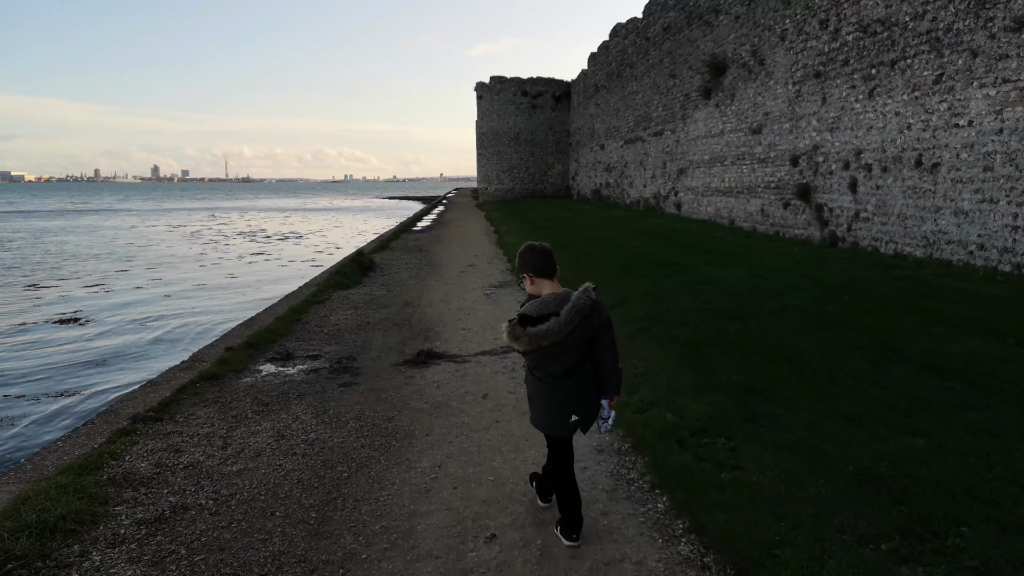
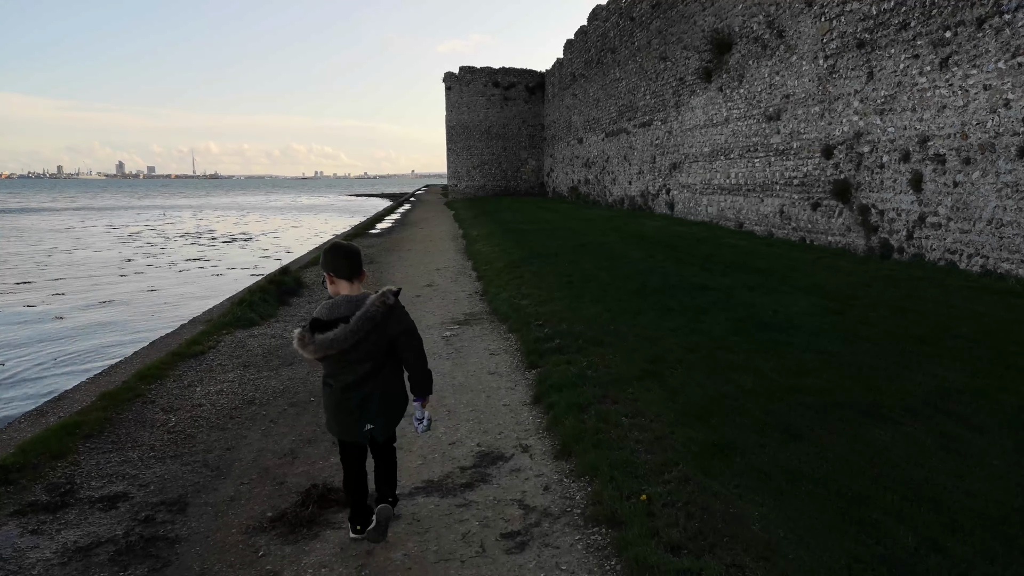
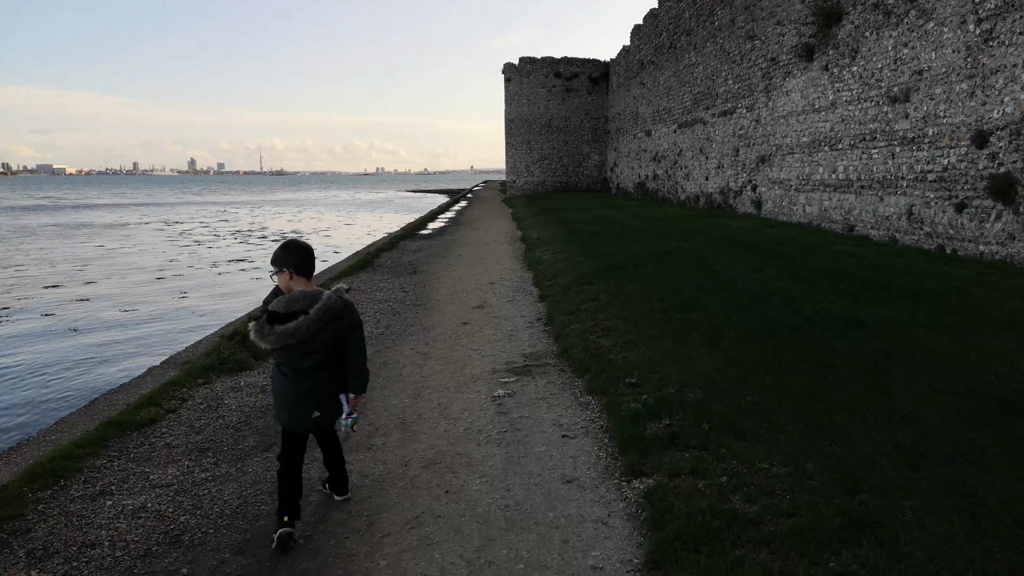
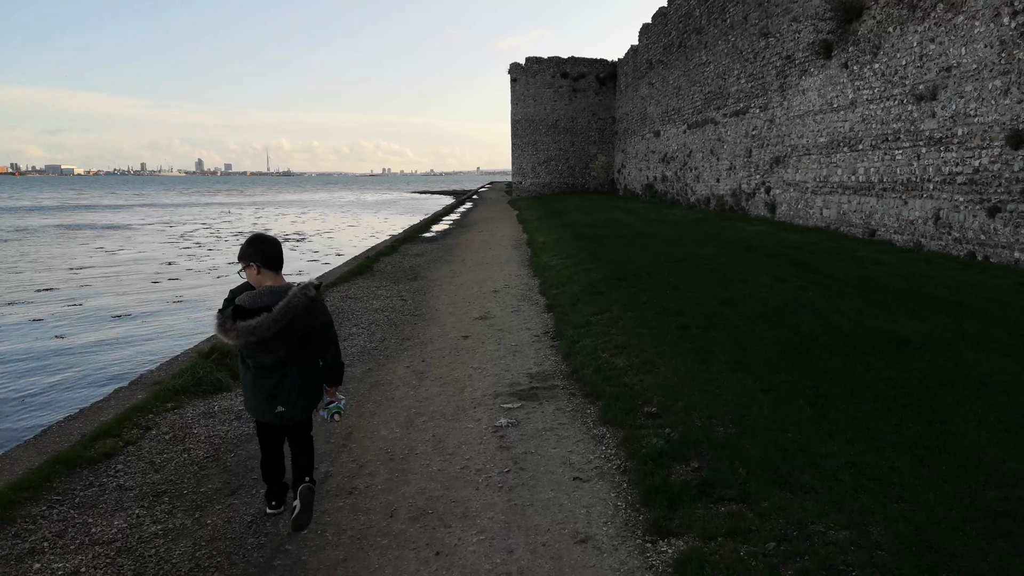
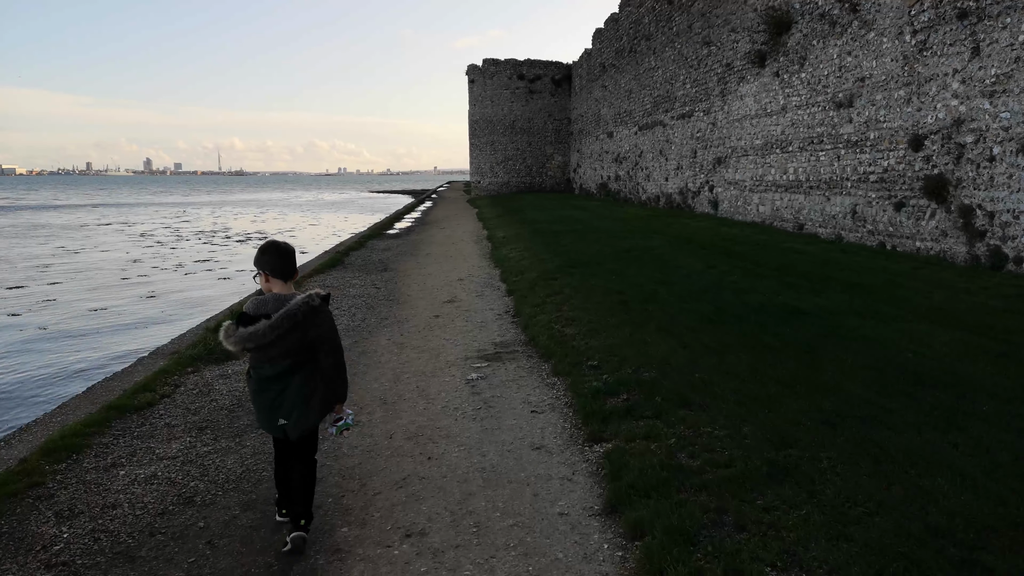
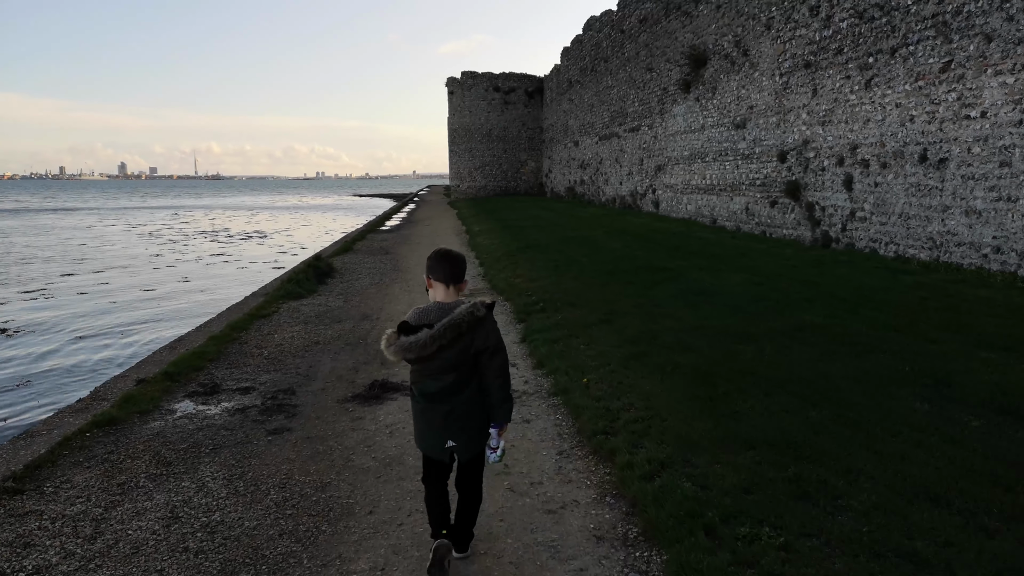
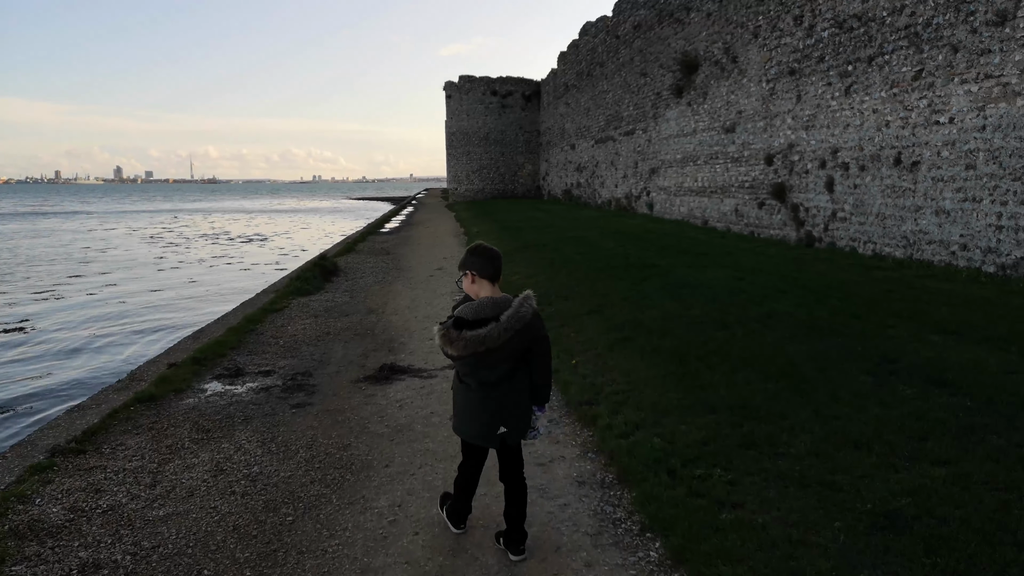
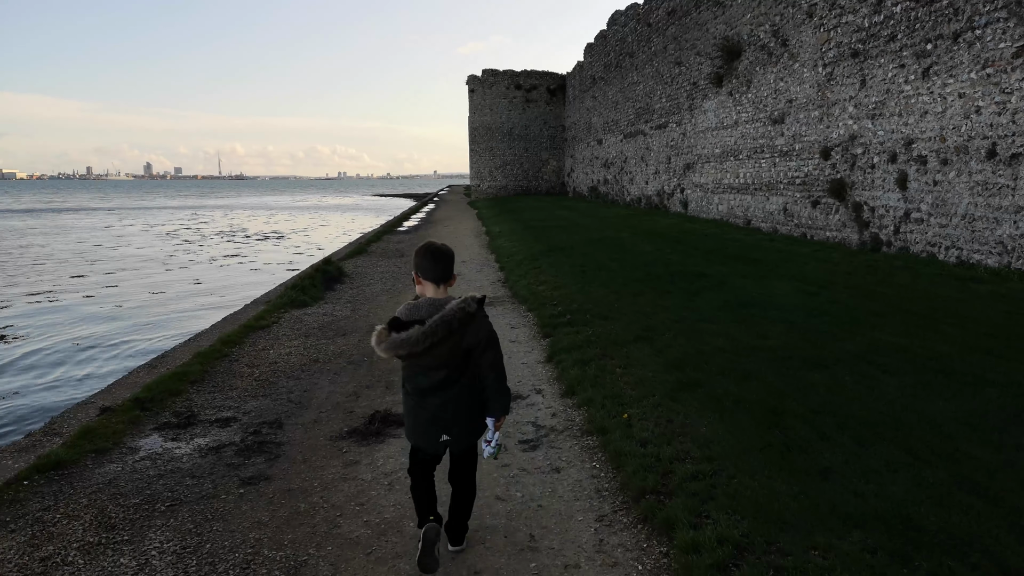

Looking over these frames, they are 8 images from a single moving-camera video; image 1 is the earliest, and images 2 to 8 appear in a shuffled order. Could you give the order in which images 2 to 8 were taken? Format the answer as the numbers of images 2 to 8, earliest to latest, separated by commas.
7, 6, 8, 2, 5, 3, 4
